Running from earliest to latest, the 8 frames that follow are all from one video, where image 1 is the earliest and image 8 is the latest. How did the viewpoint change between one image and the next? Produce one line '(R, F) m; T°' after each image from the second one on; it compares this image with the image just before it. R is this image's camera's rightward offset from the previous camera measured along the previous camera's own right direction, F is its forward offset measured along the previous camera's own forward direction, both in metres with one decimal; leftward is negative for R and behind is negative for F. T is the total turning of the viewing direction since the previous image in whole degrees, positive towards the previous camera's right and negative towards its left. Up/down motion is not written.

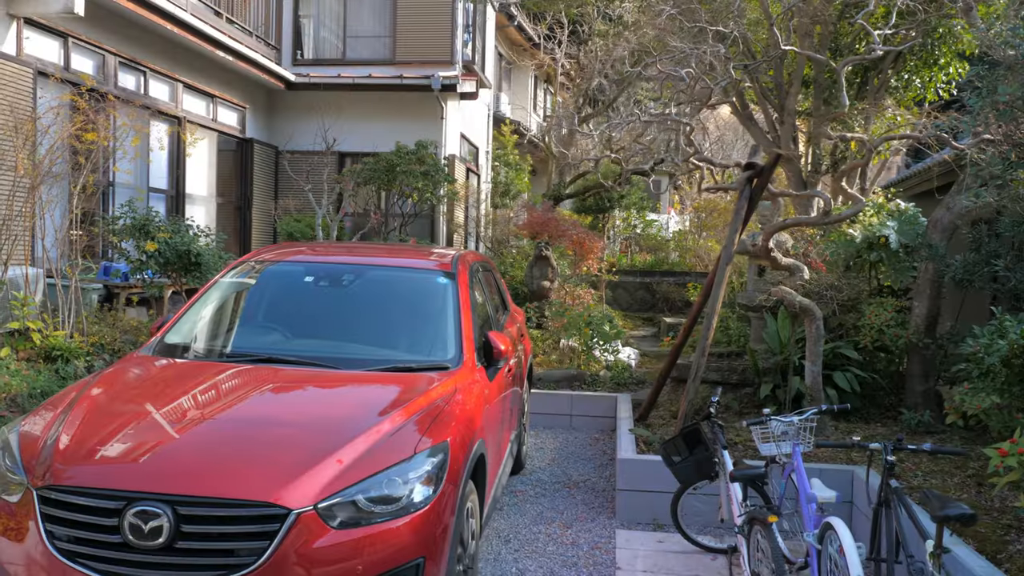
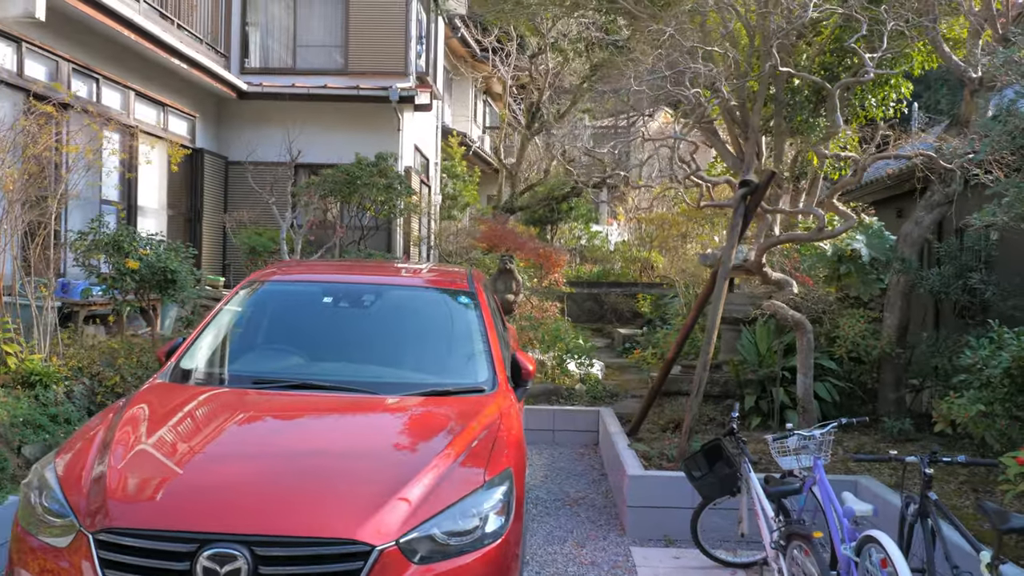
(-0.5, +0.1) m; +5°
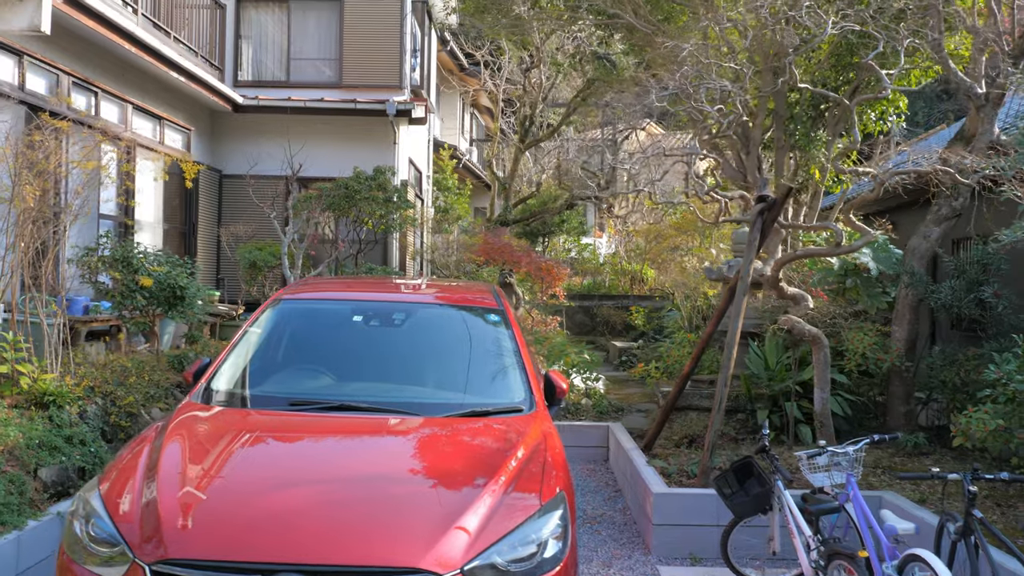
(-0.3, 0.0) m; +1°
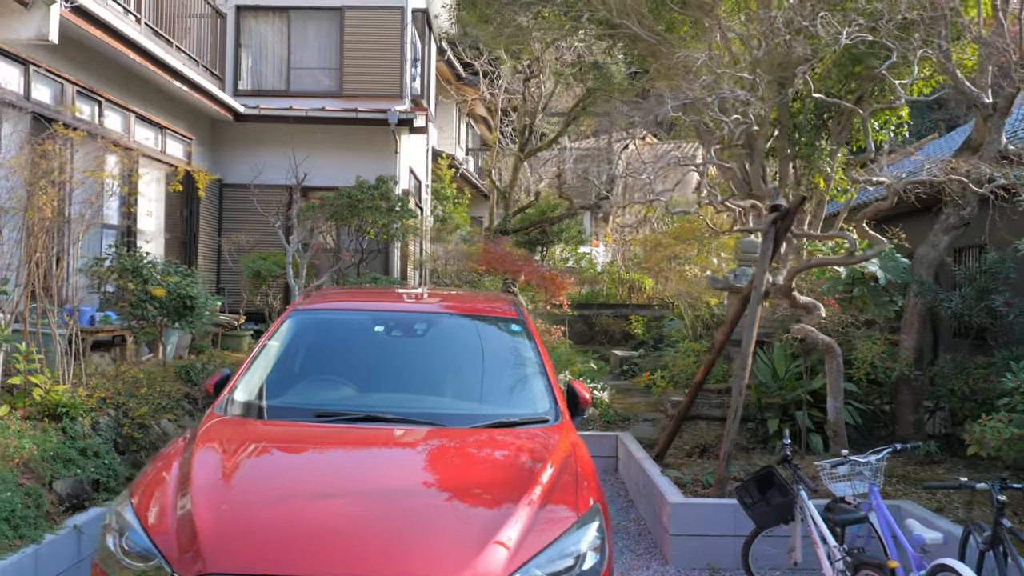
(-0.2, 0.0) m; +1°
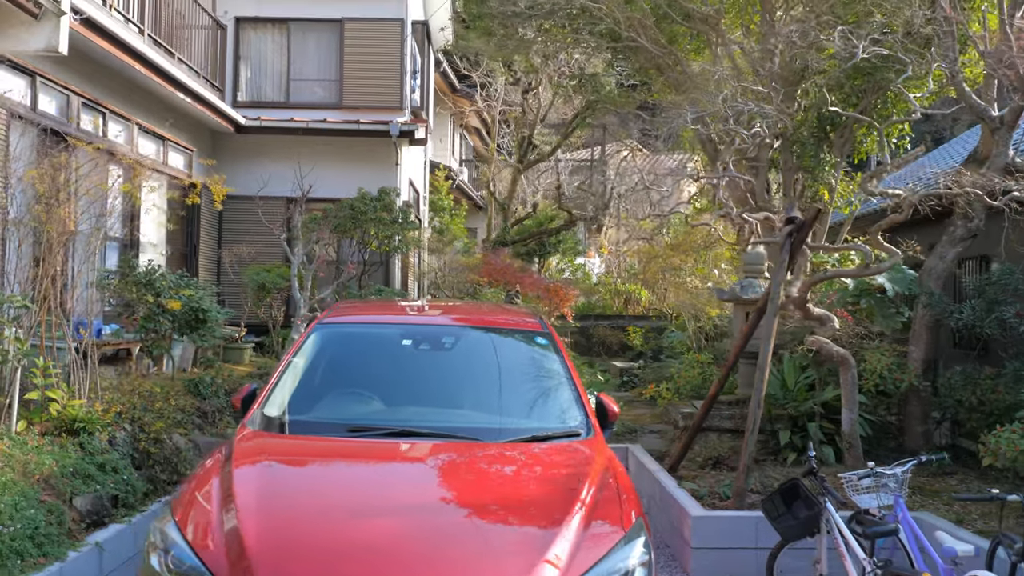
(-0.2, 0.0) m; +1°
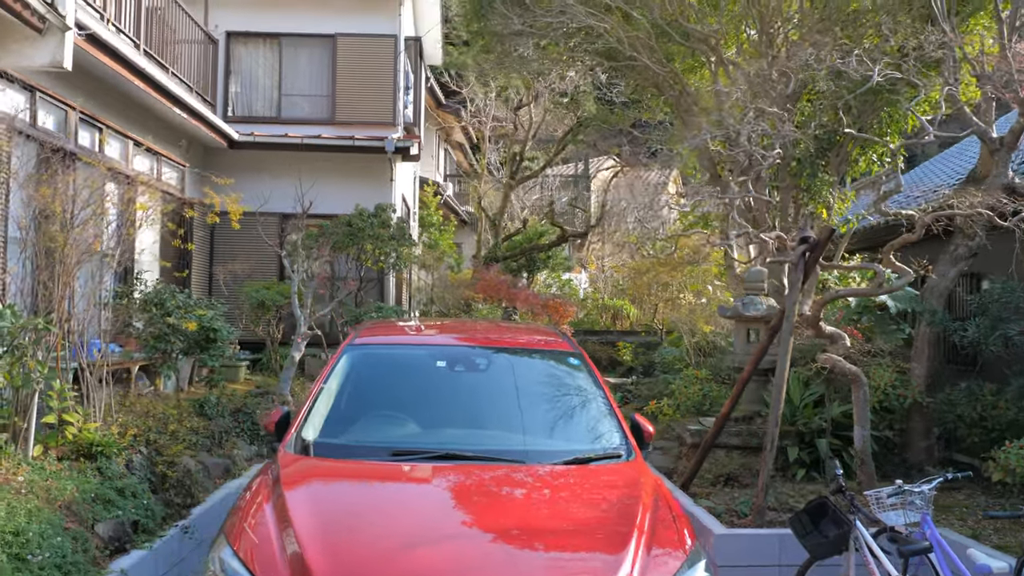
(-0.3, 0.0) m; +2°
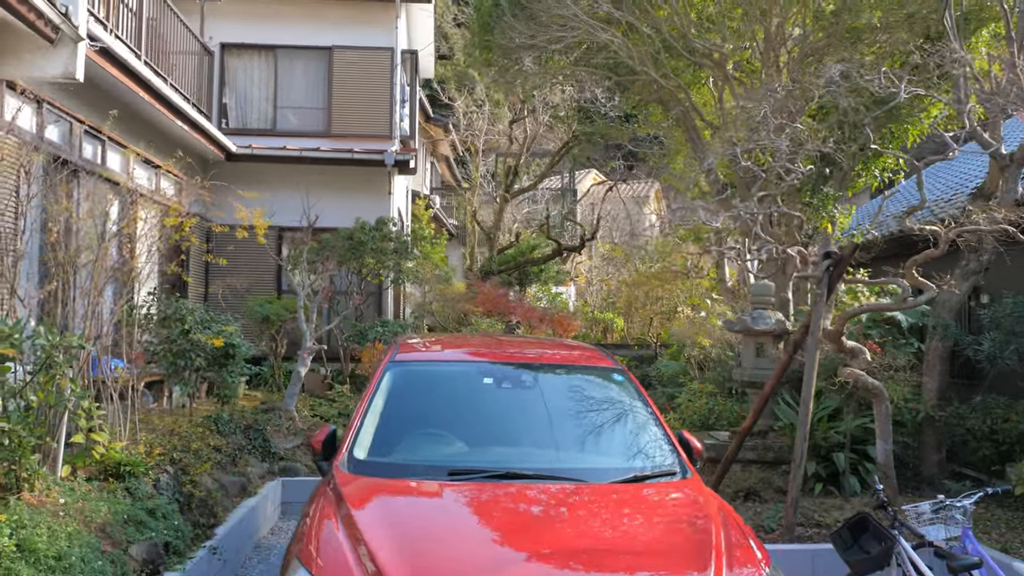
(-0.3, 0.0) m; +2°
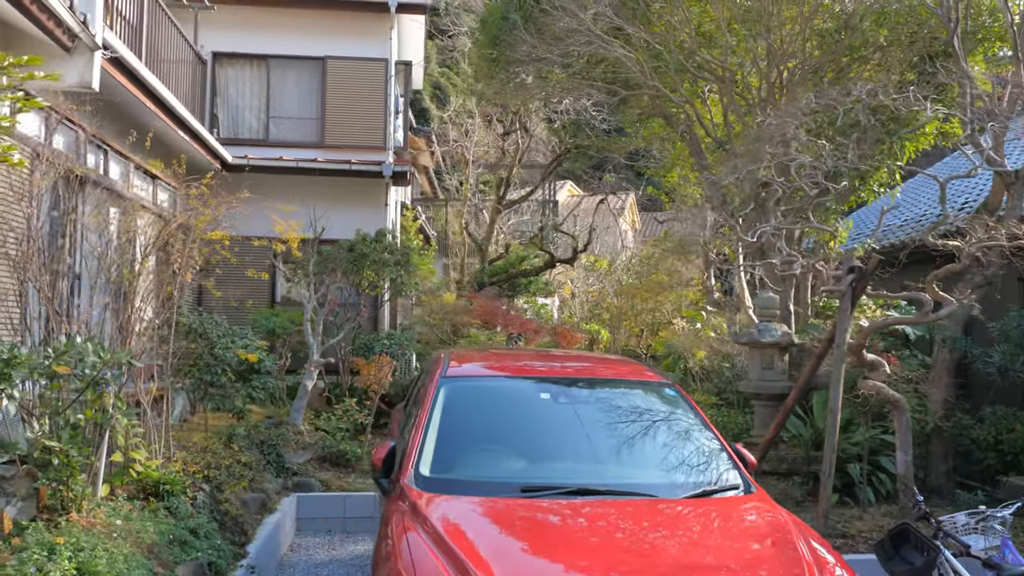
(-0.4, 0.0) m; +2°
